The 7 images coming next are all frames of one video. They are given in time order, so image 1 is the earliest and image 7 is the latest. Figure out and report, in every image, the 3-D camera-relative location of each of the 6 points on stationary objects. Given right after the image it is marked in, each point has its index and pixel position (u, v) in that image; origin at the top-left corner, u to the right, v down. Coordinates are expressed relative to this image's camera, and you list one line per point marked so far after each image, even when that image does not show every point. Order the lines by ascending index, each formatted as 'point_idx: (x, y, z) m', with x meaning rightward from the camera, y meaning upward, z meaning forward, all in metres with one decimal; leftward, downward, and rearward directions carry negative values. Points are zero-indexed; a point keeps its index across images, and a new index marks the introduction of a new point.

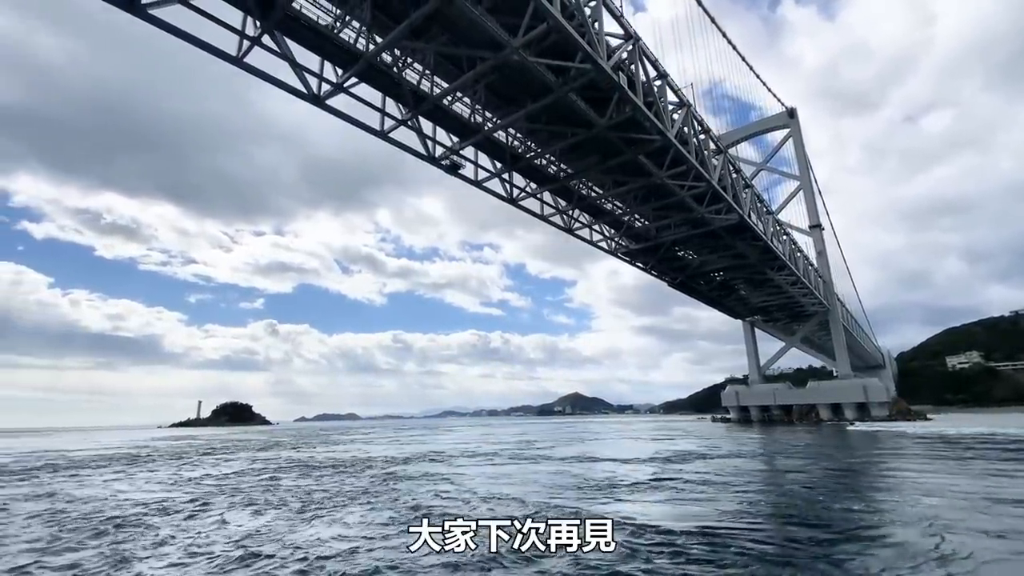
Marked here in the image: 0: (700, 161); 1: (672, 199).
0: (+5.8, +3.9, +16.8) m
1: (+5.5, +3.1, +18.6) m
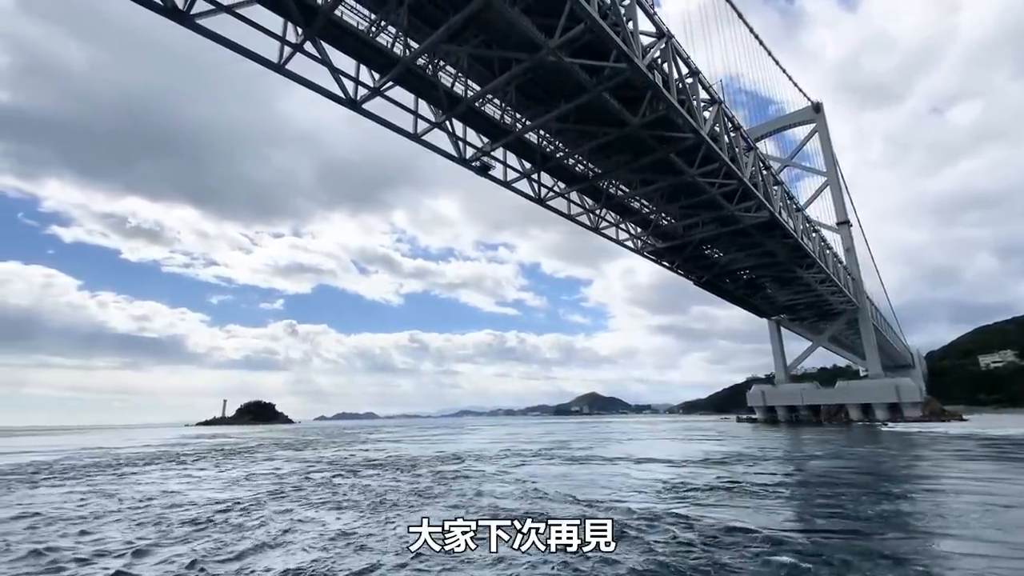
0: (+6.7, +4.0, +16.6) m
1: (+6.4, +3.1, +18.4) m
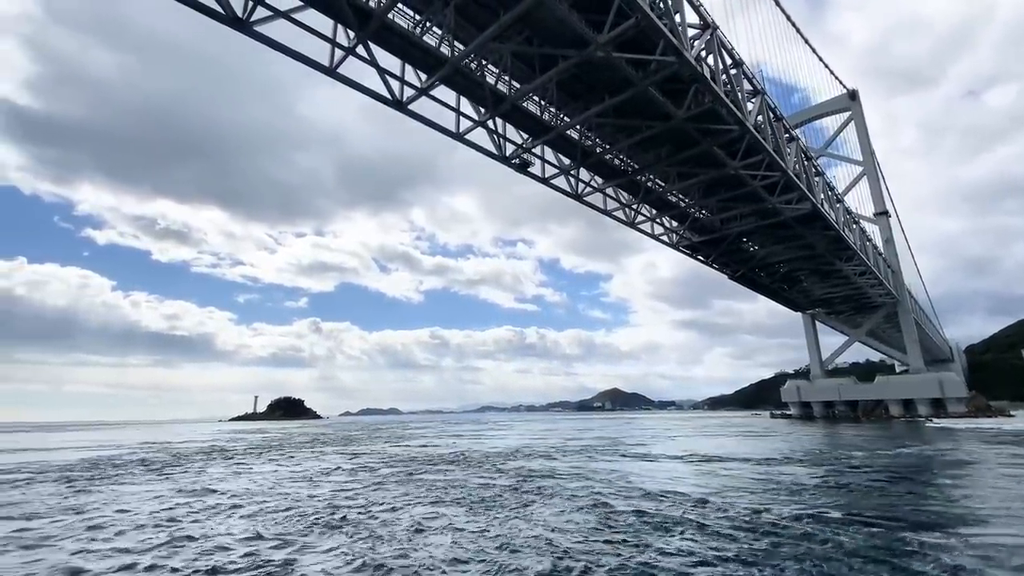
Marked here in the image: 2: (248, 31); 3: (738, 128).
0: (+7.9, +4.1, +16.3) m
1: (+7.7, +3.3, +18.2) m
2: (-4.6, +4.5, +9.6) m
3: (+5.7, +4.1, +13.8) m
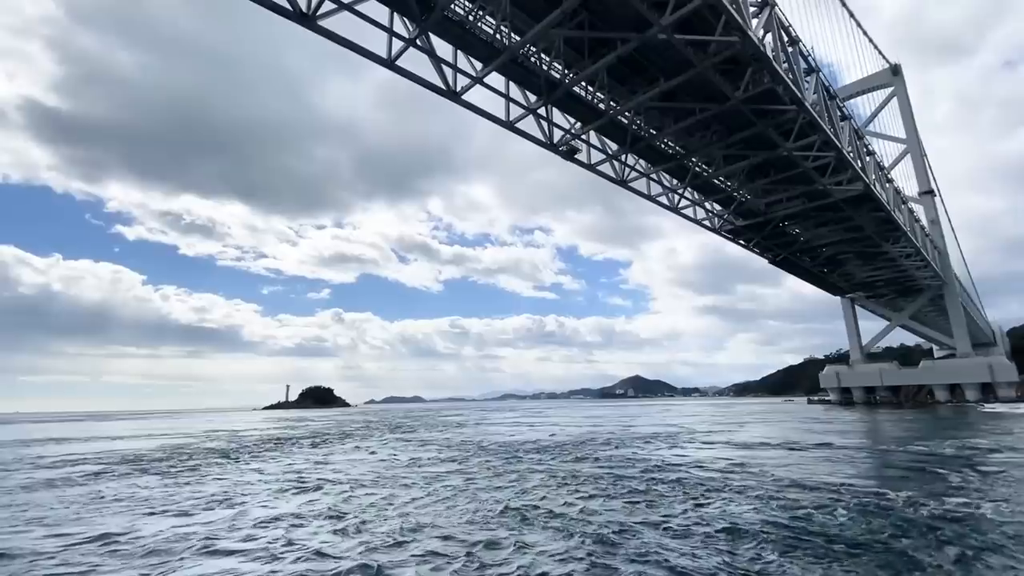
0: (+9.2, +4.6, +15.9) m
1: (+9.1, +3.8, +17.7) m
2: (-3.5, +4.7, +9.7) m
3: (+7.0, +4.4, +13.4) m
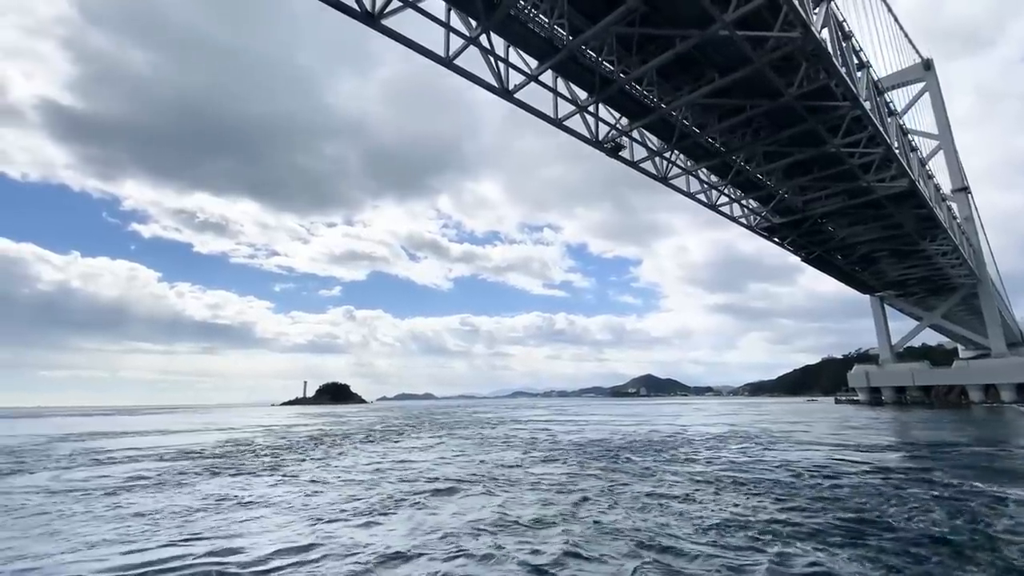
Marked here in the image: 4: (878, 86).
0: (+10.5, +4.7, +15.6) m
1: (+10.5, +3.9, +17.5) m
2: (-2.4, +4.7, +9.8) m
3: (+8.2, +4.5, +13.3) m
4: (+10.6, +5.9, +15.8) m
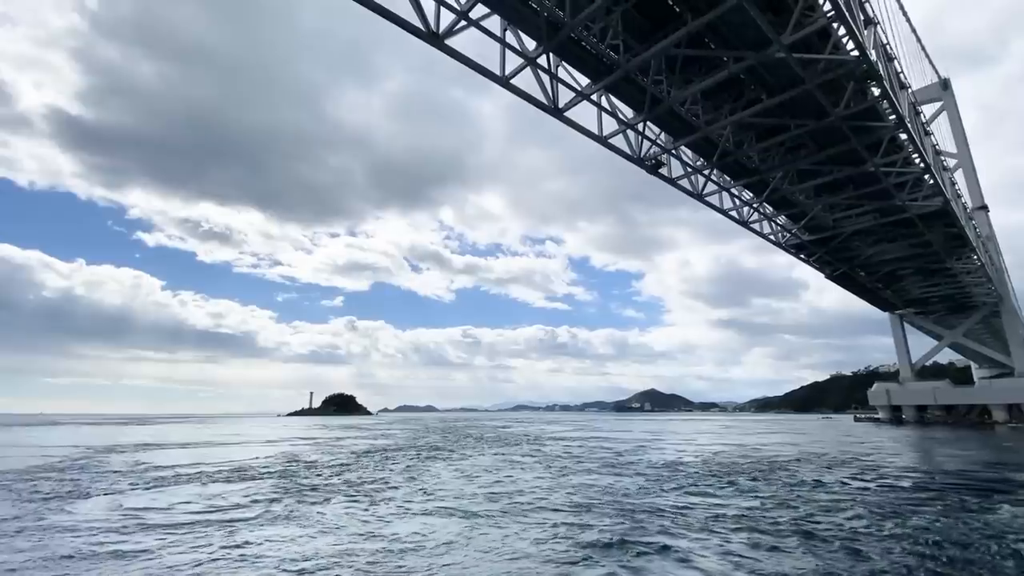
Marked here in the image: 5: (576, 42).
0: (+11.7, +4.1, +15.8) m
1: (+11.7, +3.3, +17.6) m
2: (-1.3, +4.5, +10.1) m
3: (+9.4, +4.0, +13.4) m
4: (+11.8, +5.3, +16.0) m
5: (+1.2, +4.7, +10.5) m
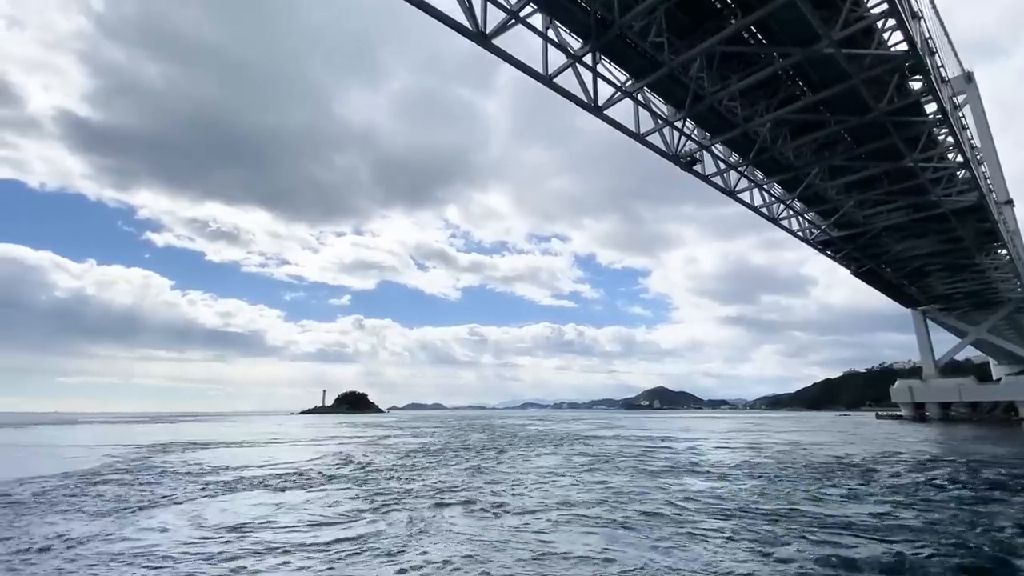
0: (+12.7, +4.2, +15.6) m
1: (+12.7, +3.4, +17.4) m
2: (-0.4, +4.5, +10.1) m
3: (+10.3, +4.1, +13.3) m
4: (+12.8, +5.4, +15.8) m
5: (+2.1, +4.8, +10.5) m
